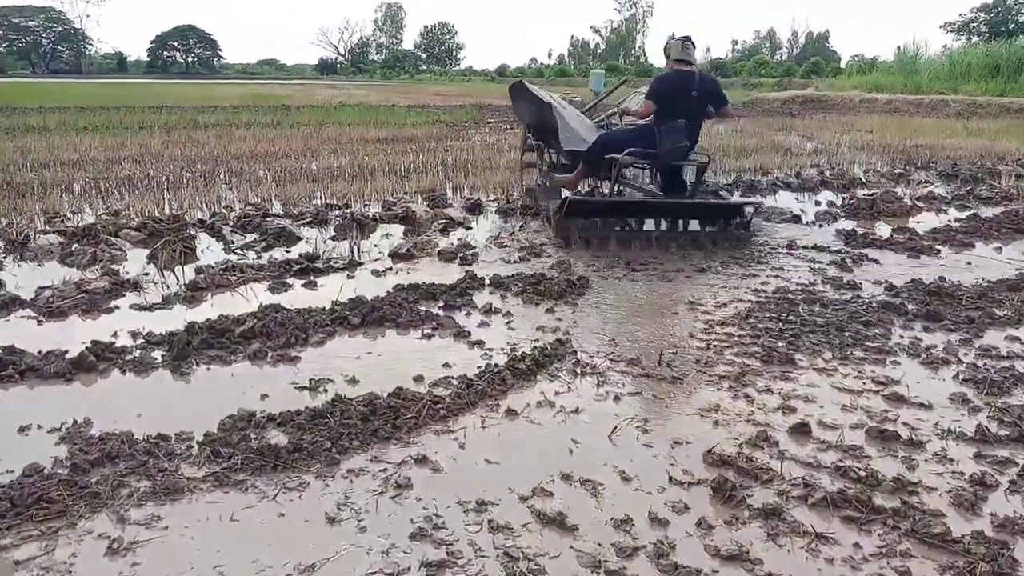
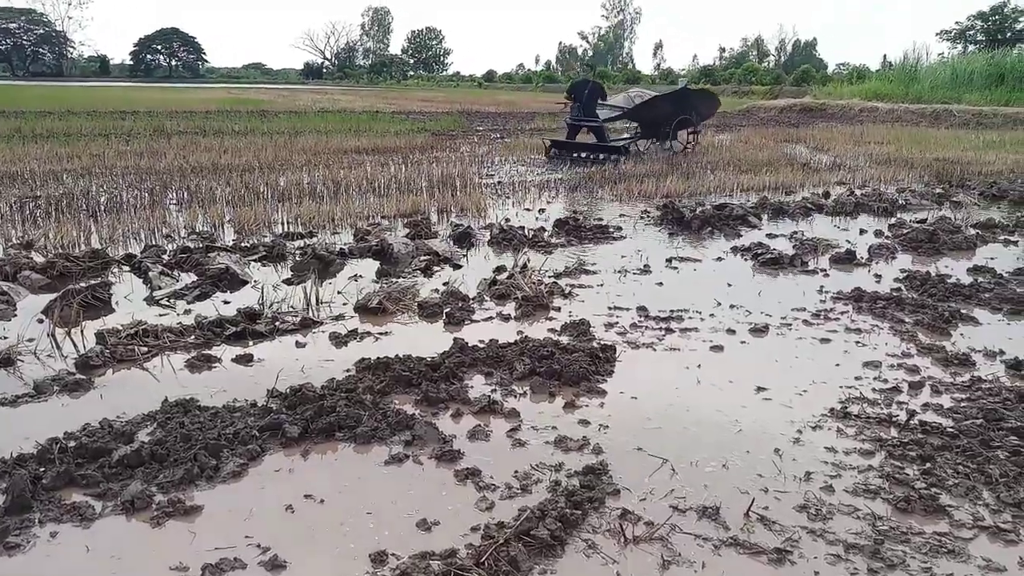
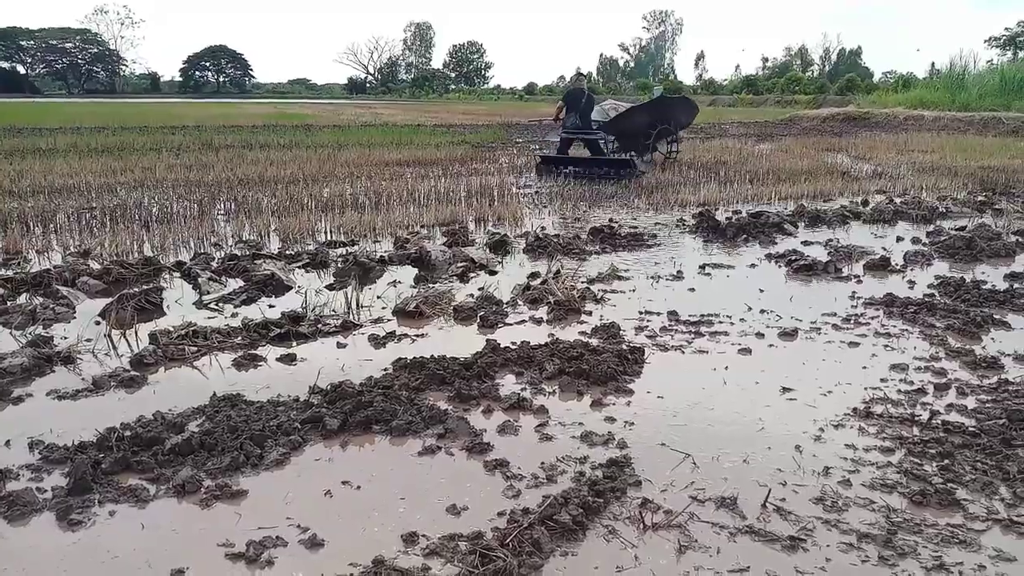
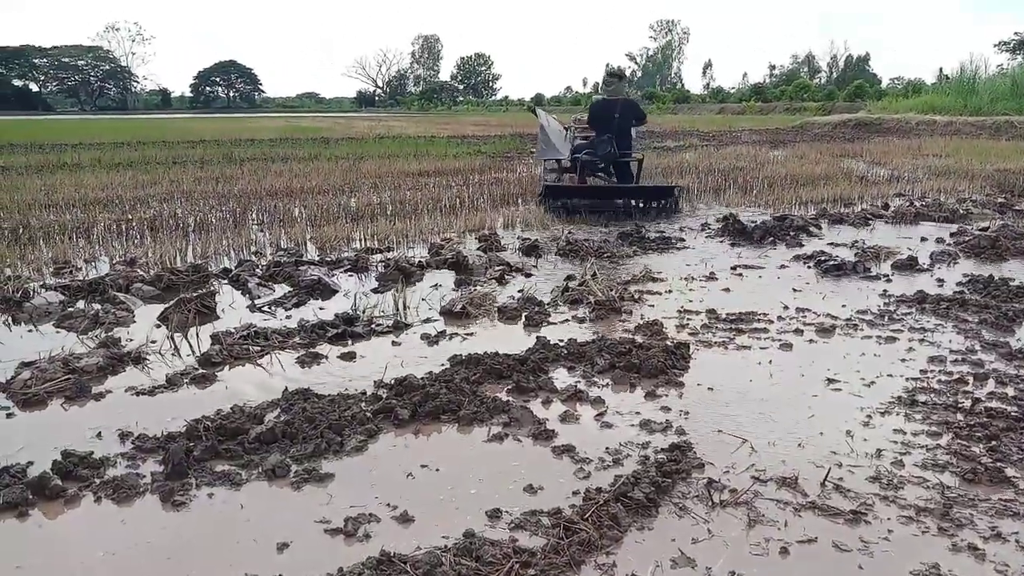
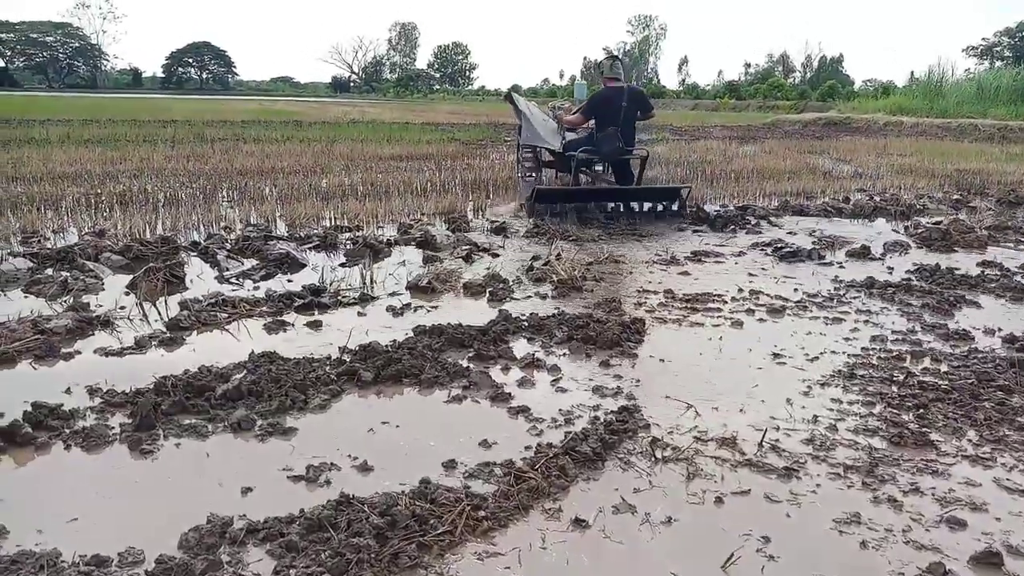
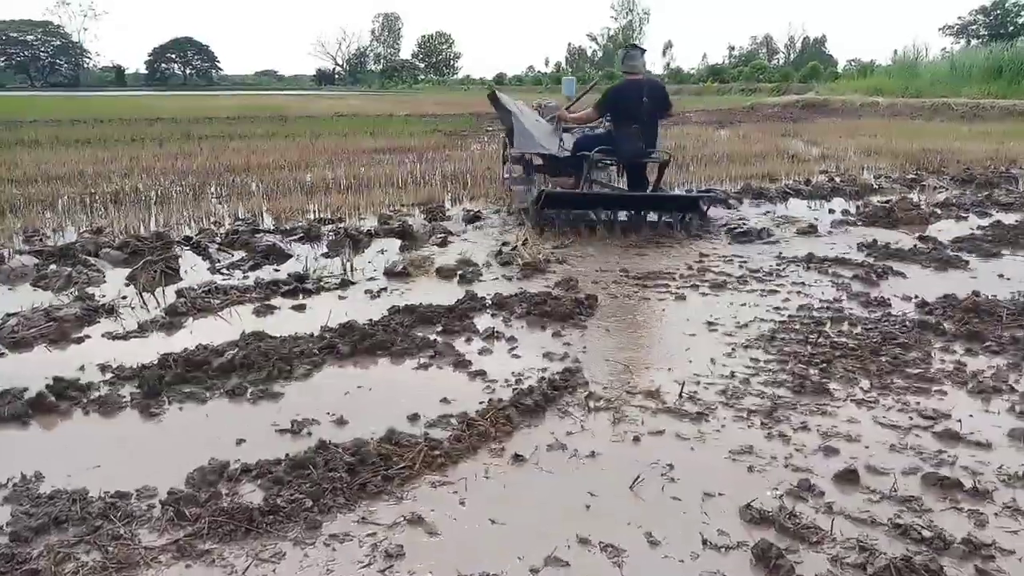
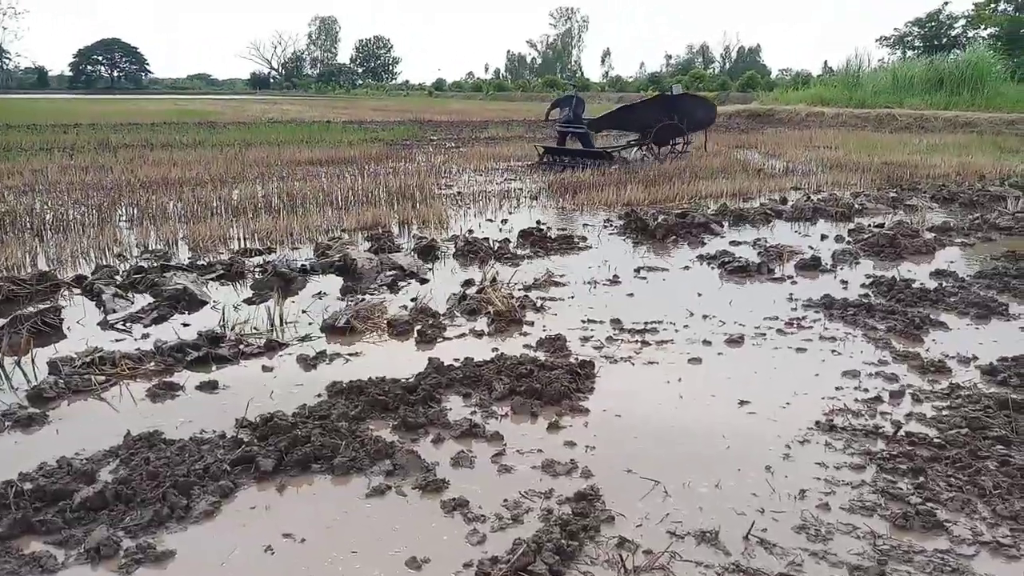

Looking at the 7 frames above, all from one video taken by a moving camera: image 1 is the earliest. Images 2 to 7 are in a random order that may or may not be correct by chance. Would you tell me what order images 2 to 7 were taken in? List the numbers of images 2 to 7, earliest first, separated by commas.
6, 5, 4, 3, 2, 7
